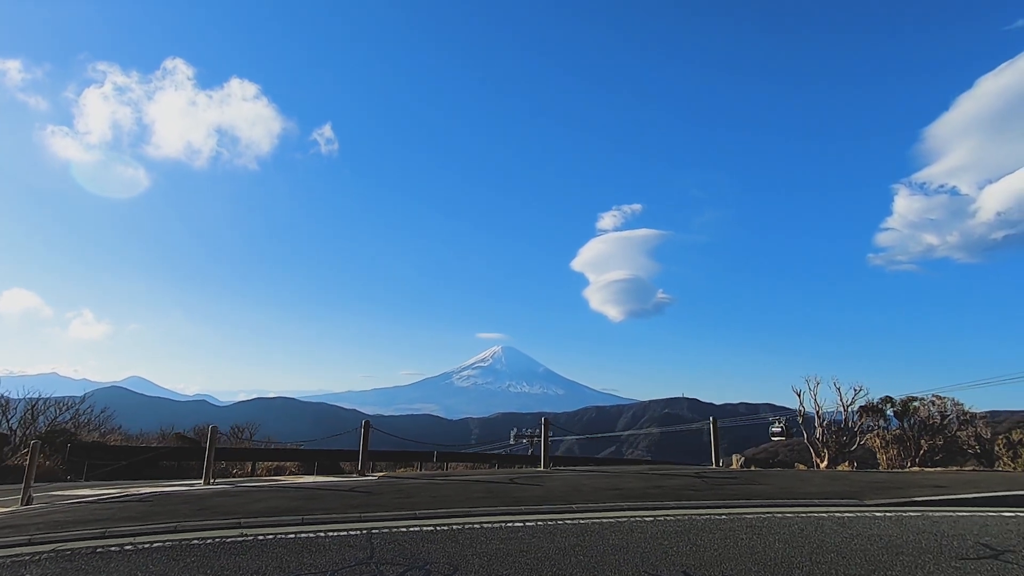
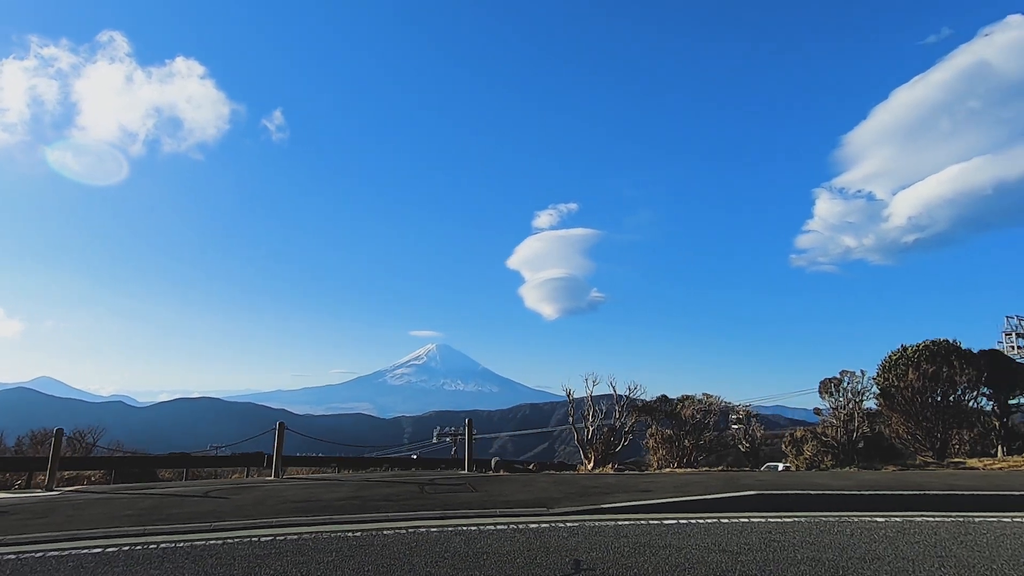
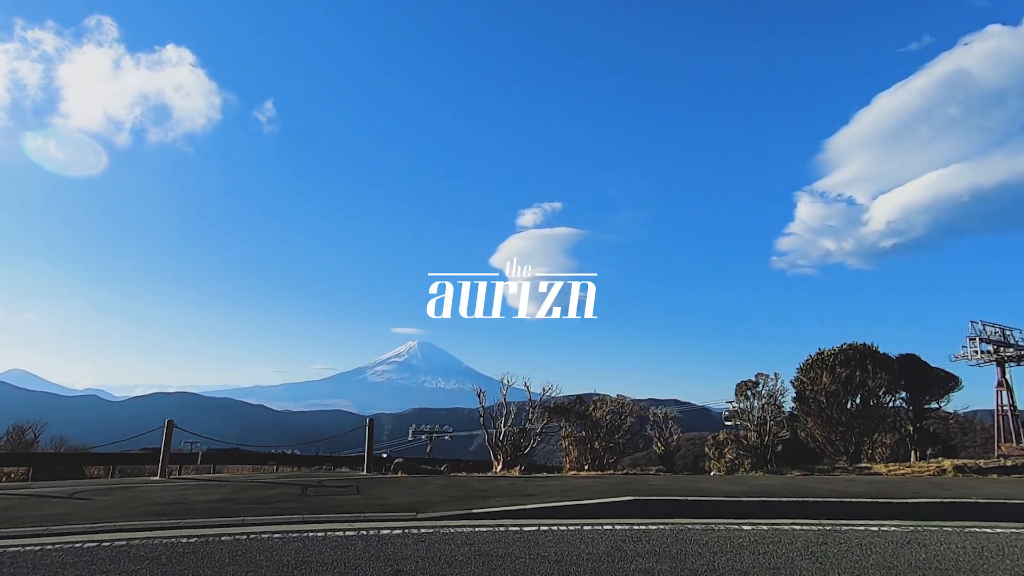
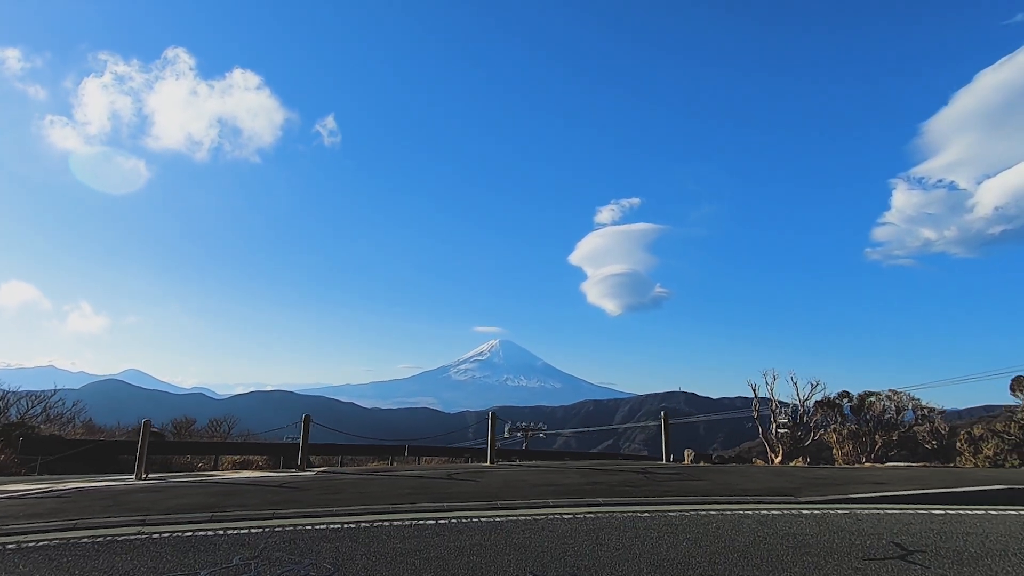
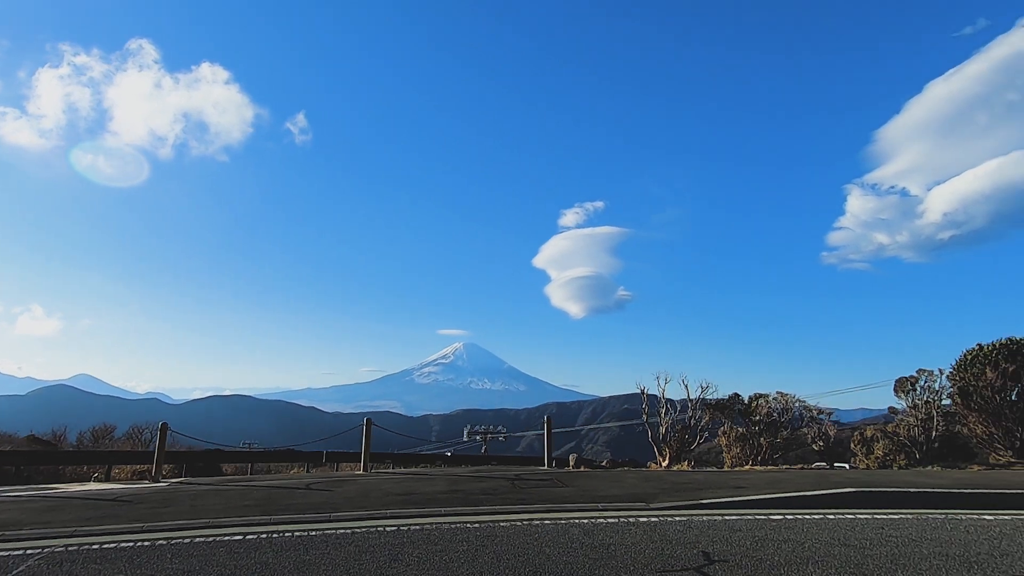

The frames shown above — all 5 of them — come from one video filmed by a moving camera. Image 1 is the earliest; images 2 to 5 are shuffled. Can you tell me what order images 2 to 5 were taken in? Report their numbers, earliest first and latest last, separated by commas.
4, 5, 2, 3
